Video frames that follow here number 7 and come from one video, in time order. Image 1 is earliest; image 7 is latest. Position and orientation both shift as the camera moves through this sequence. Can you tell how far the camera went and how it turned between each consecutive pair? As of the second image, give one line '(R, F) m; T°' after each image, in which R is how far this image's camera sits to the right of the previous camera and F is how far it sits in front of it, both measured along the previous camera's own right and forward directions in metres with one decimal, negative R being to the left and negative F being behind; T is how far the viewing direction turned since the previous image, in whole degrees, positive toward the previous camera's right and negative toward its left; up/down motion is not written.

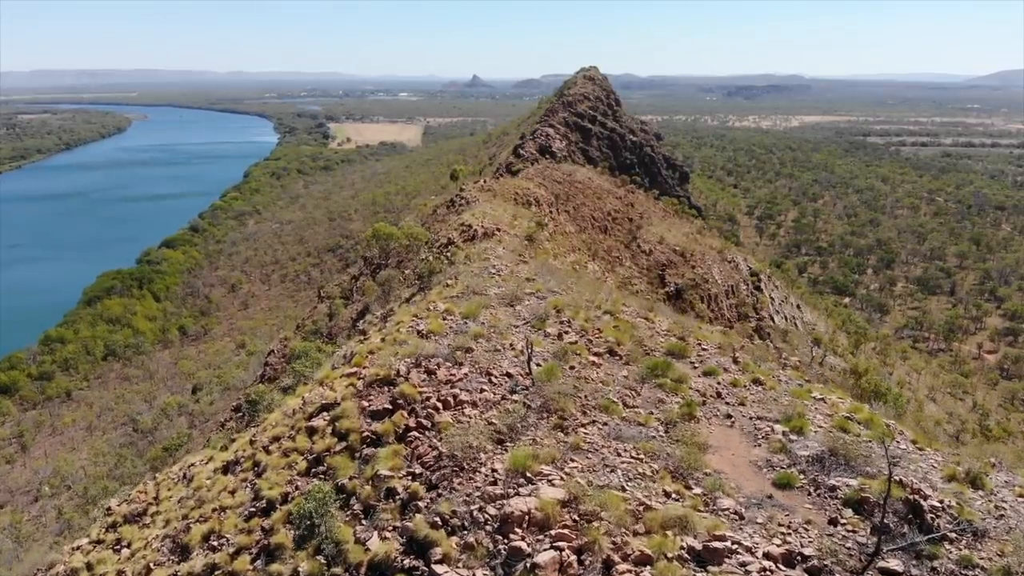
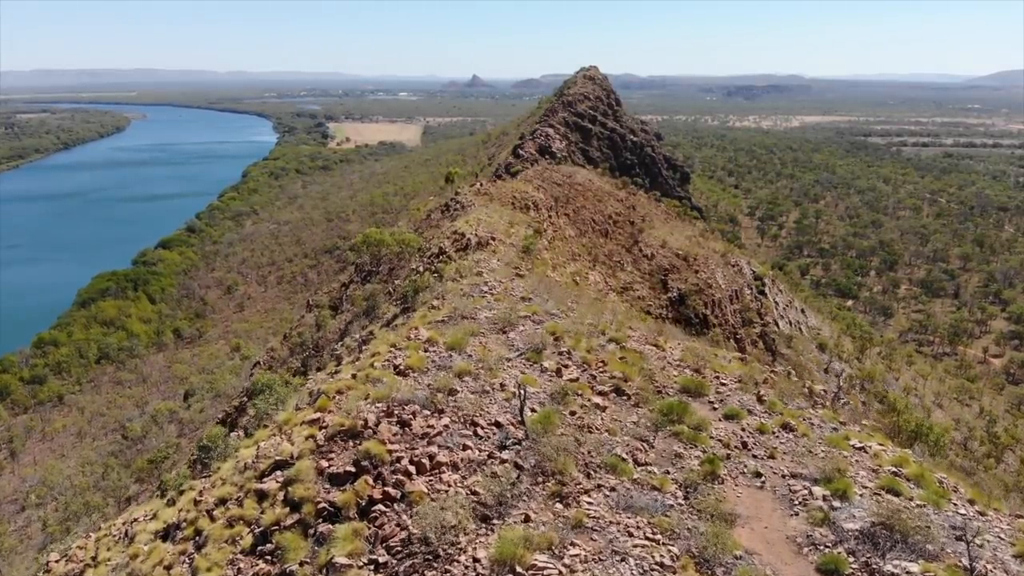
(+0.1, +0.7) m; 0°
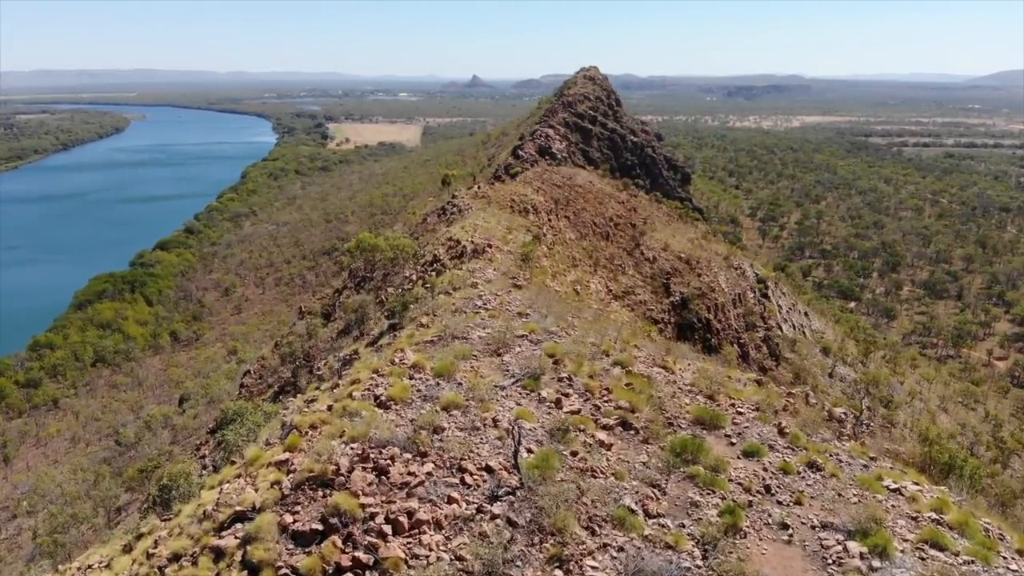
(0.0, +0.5) m; 0°
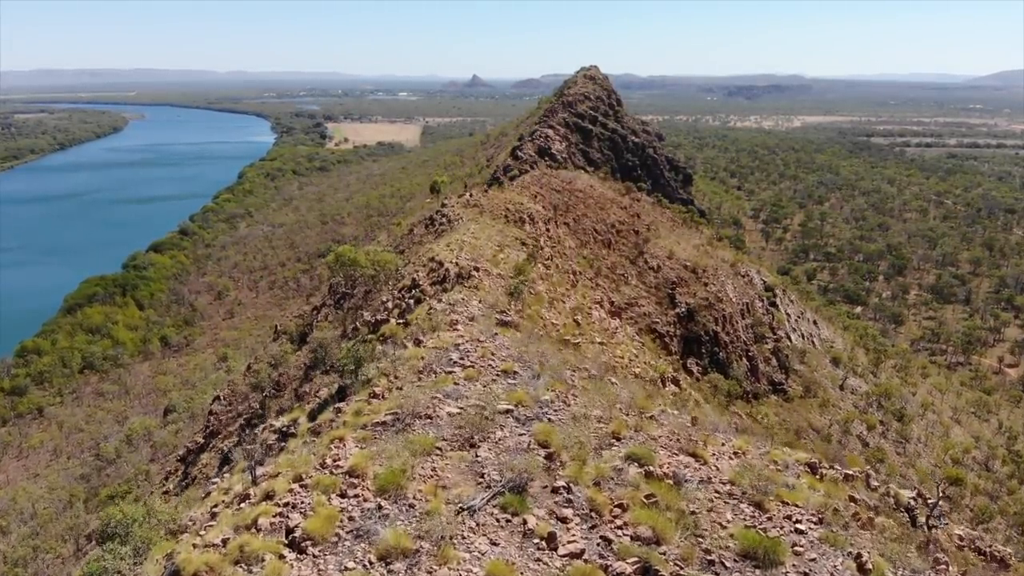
(+0.1, +1.3) m; 0°
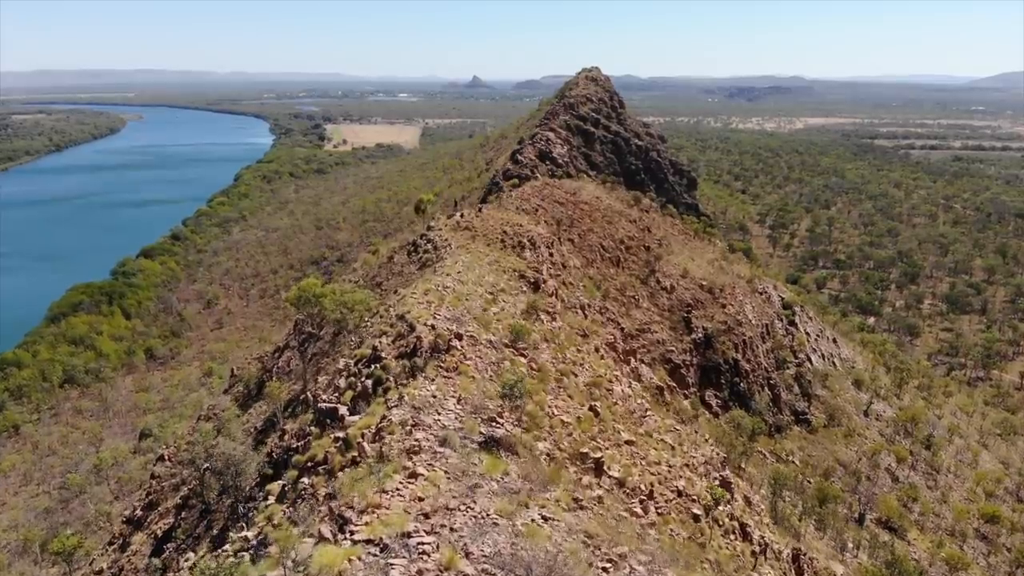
(0.0, +2.1) m; 0°
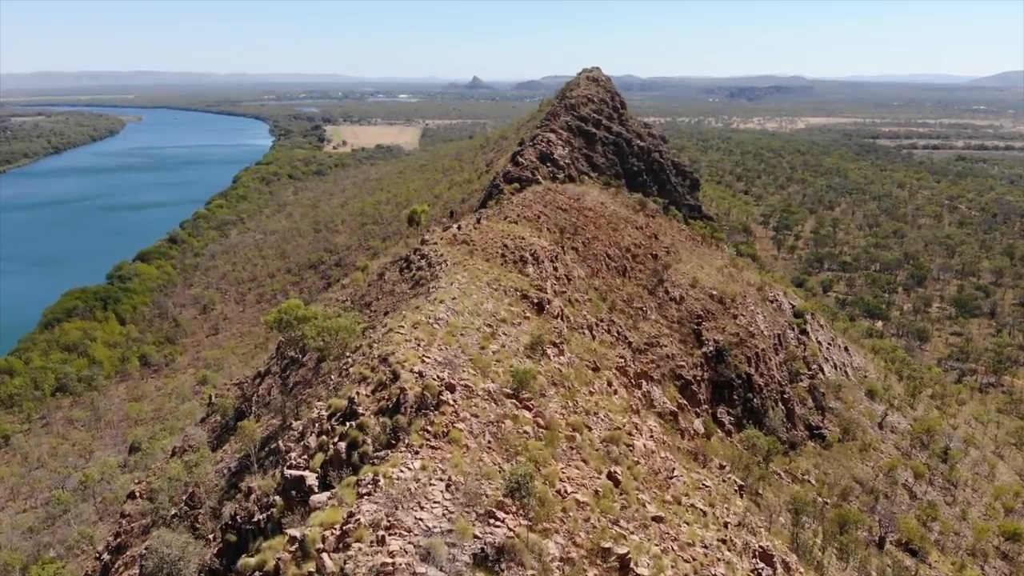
(0.0, +1.0) m; 0°
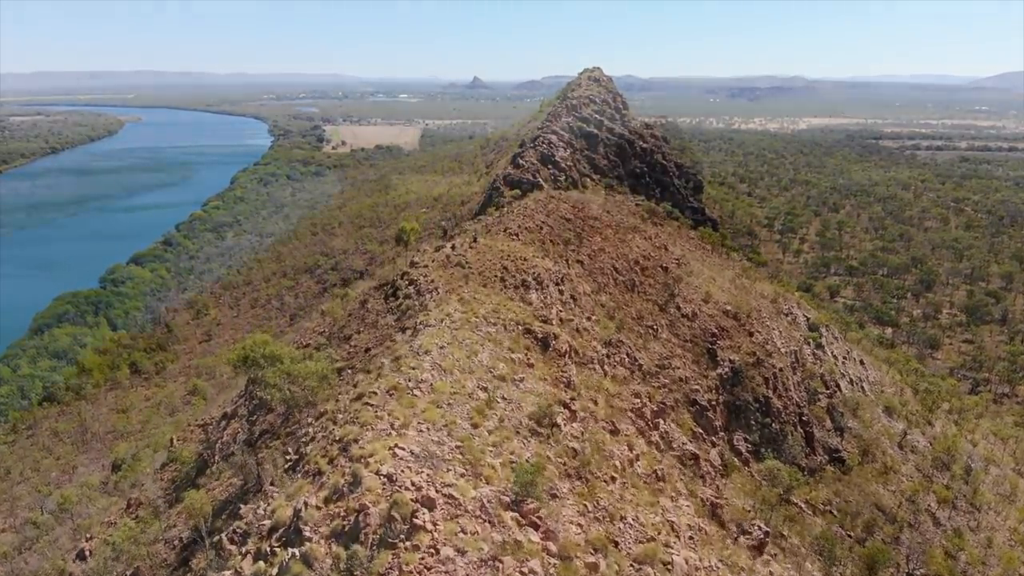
(0.0, +1.3) m; 0°
